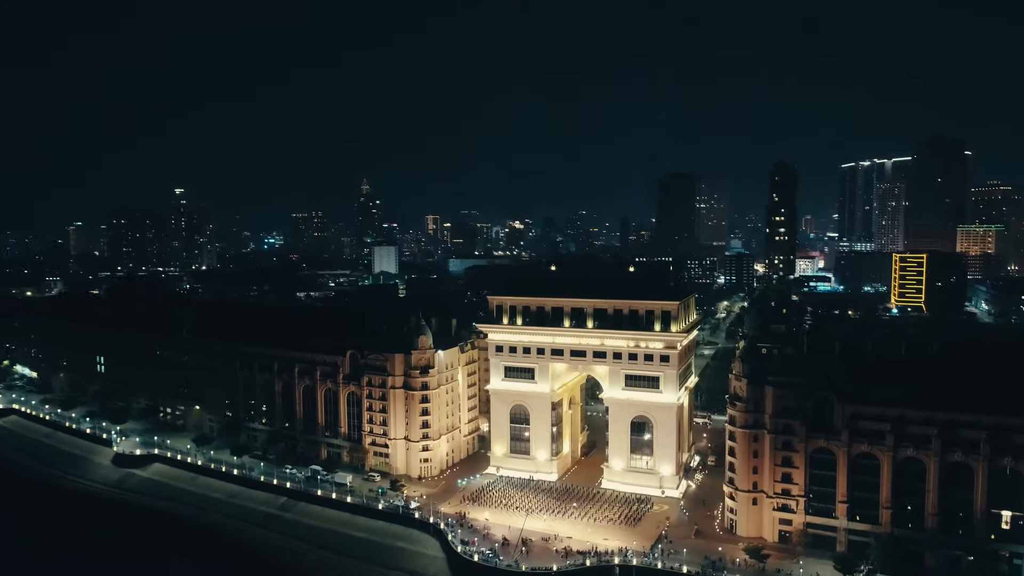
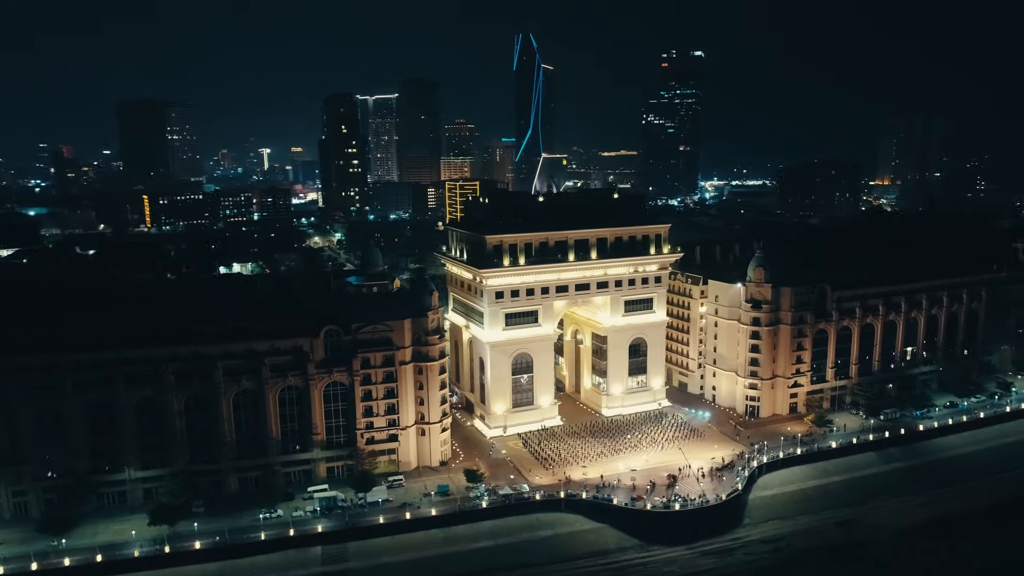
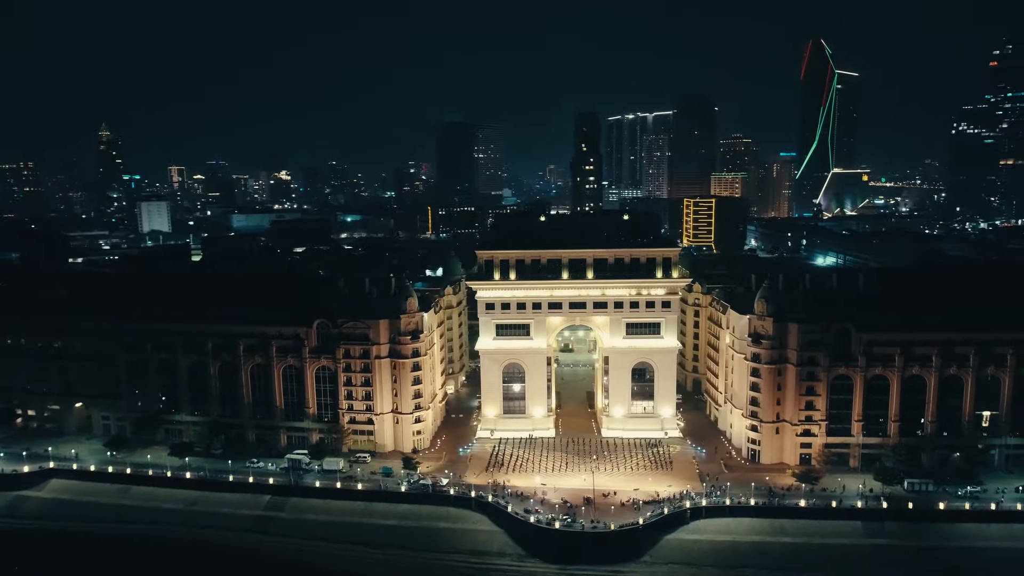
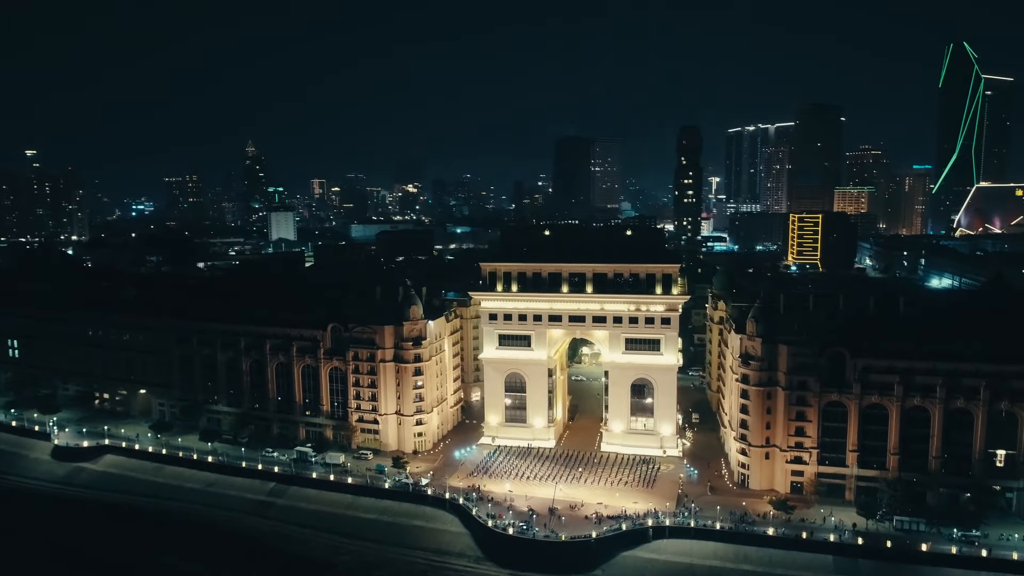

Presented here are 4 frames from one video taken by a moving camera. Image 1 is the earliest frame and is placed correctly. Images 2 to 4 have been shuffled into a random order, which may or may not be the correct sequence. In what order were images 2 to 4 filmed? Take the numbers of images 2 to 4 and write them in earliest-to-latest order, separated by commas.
4, 3, 2
